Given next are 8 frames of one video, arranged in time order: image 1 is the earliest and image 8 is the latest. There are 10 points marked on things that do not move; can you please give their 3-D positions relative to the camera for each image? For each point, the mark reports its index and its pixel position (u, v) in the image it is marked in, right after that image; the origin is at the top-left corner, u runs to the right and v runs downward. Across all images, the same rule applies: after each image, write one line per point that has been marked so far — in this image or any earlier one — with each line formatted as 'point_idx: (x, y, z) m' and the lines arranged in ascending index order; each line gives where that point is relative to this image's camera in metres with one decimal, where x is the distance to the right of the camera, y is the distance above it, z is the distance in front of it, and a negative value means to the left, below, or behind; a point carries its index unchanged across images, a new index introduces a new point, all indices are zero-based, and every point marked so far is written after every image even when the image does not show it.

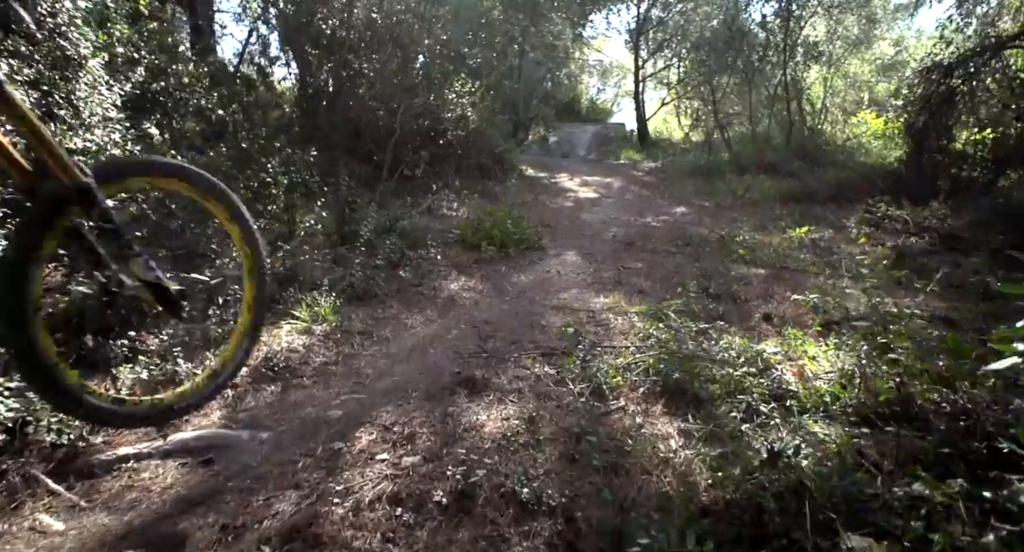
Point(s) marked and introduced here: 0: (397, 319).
0: (-0.7, -0.3, +3.5) m
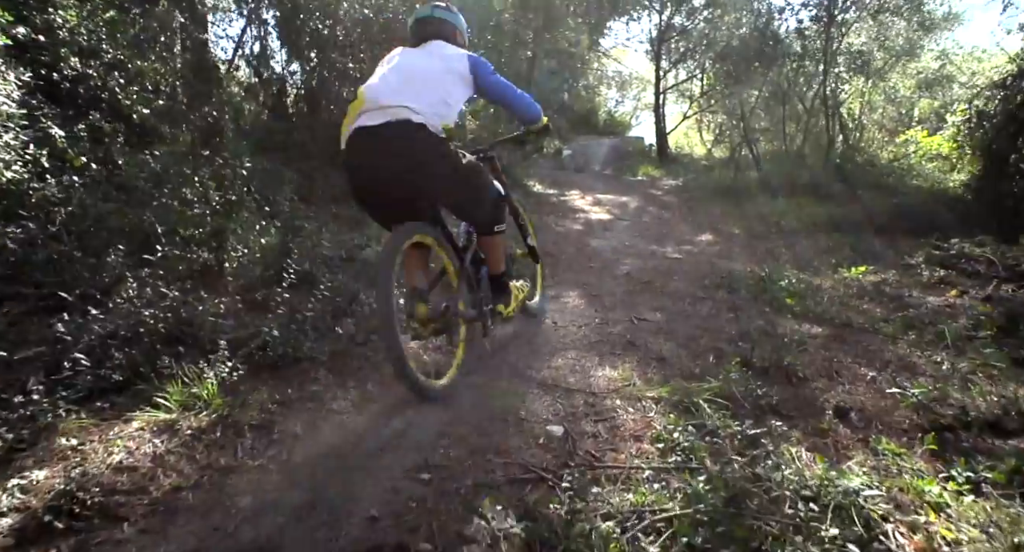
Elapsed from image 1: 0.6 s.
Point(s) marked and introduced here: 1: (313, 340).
0: (-0.8, -0.5, +2.5) m
1: (-1.0, -0.3, +2.9) m
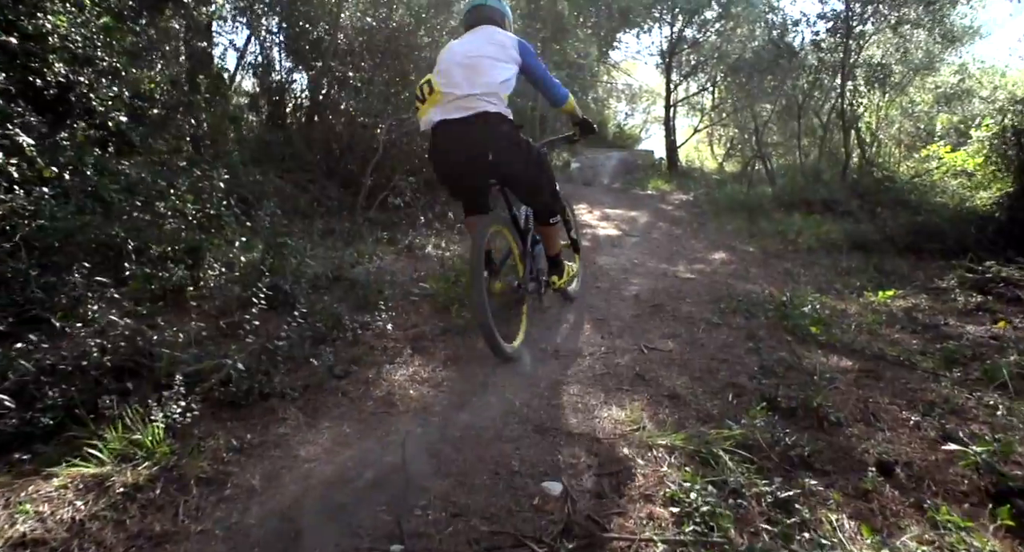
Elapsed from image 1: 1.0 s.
0: (-0.9, -0.7, +2.2) m
1: (-1.0, -0.4, +2.6) m
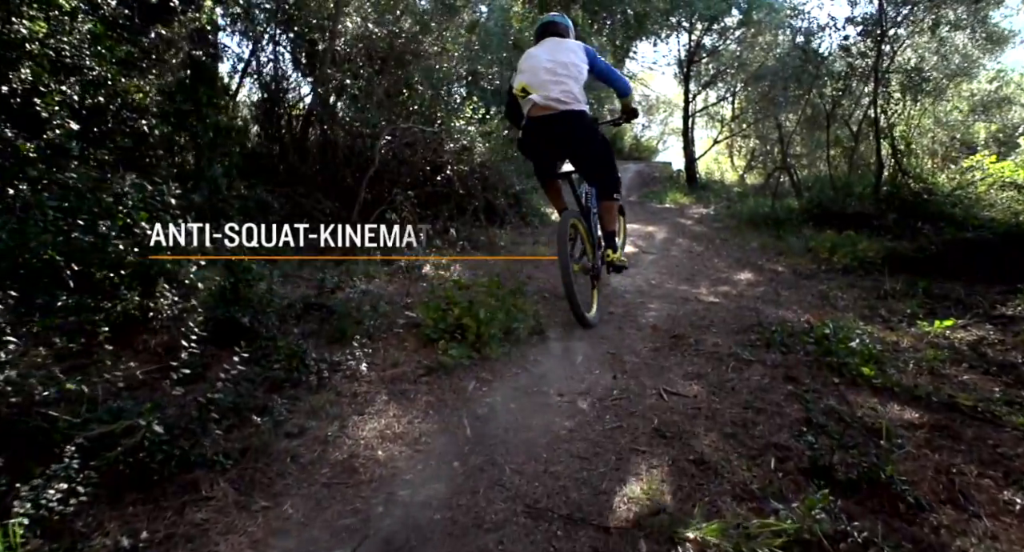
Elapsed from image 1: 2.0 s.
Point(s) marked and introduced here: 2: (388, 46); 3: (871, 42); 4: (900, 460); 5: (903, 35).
0: (-0.9, -0.8, +1.7) m
1: (-1.1, -0.6, +2.1) m
2: (-1.6, +2.9, +7.2) m
3: (+5.7, +3.7, +9.1) m
4: (+1.5, -0.7, +2.2) m
5: (+6.1, +3.8, +9.0) m
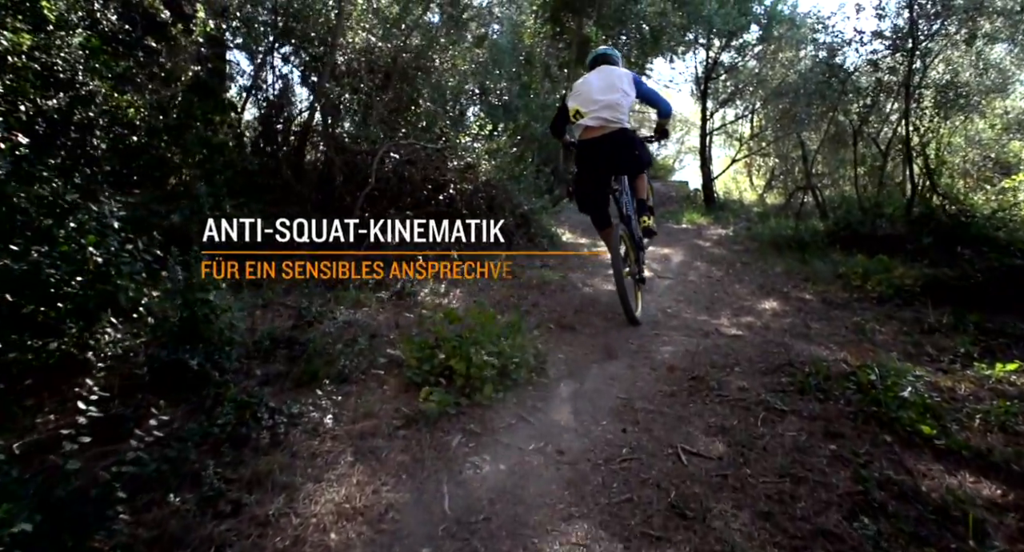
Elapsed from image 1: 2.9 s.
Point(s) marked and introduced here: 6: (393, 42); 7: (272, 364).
0: (-1.0, -0.9, +1.3) m
1: (-1.1, -0.7, +1.7) m
2: (-1.5, +2.6, +6.9) m
3: (+5.8, +3.3, +8.7) m
4: (+1.4, -0.9, +1.7) m
5: (+6.3, +3.4, +8.6) m
6: (-1.4, +2.8, +7.0) m
7: (-1.3, -0.4, +3.0) m
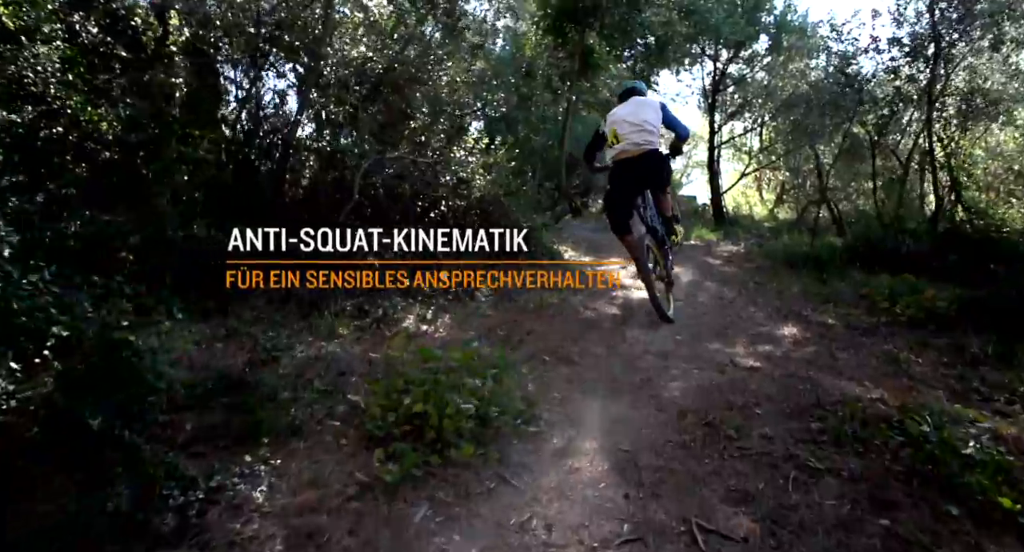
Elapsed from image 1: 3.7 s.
0: (-1.1, -1.0, +0.8) m
1: (-1.2, -0.8, +1.2) m
2: (-1.5, +2.3, +6.5) m
3: (+5.8, +3.0, +8.2) m
4: (+1.3, -1.0, +1.2) m
5: (+6.2, +3.1, +8.1) m
6: (-1.5, +2.6, +6.6) m
7: (-1.3, -0.6, +2.6) m
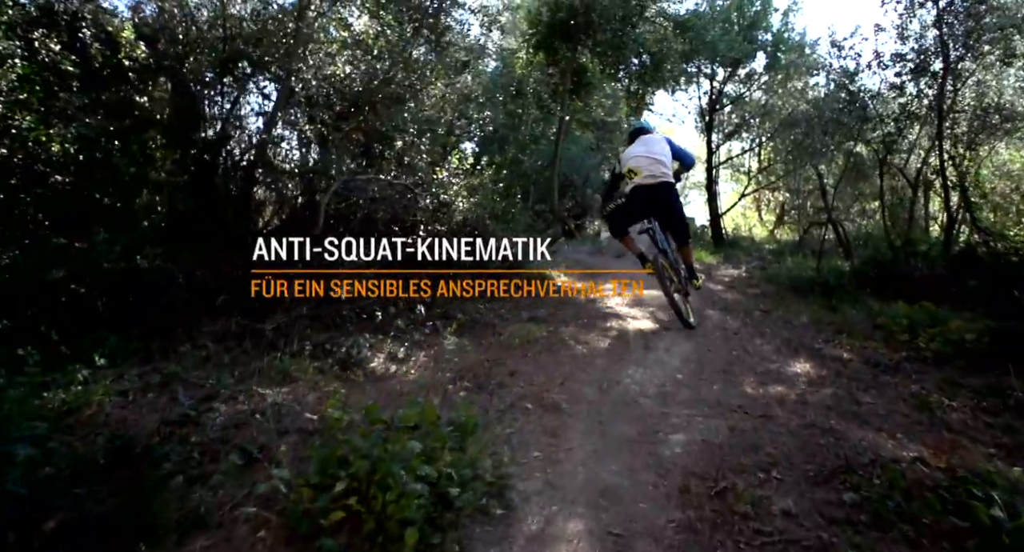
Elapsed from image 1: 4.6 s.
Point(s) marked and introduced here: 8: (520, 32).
0: (-1.2, -1.1, +0.3) m
1: (-1.4, -0.9, +0.7) m
2: (-1.7, +2.0, +6.1) m
3: (+5.6, +2.7, +7.8) m
4: (+1.2, -1.1, +0.7) m
5: (+6.1, +2.7, +7.7) m
6: (-1.6, +2.2, +6.2) m
7: (-1.5, -0.8, +2.0) m
8: (+0.1, +4.5, +10.6) m
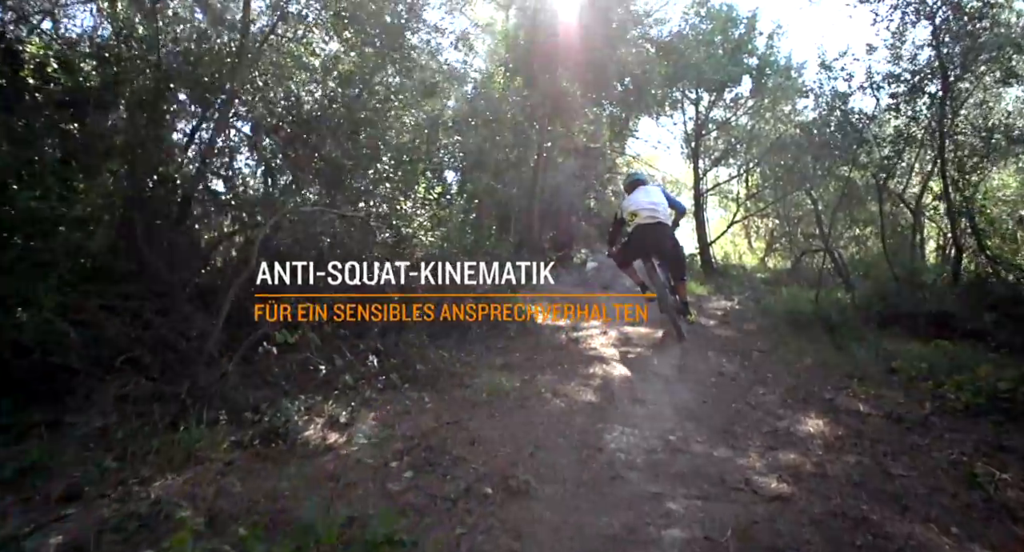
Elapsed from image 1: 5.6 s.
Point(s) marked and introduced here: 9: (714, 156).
0: (-1.4, -1.2, -0.5) m
1: (-1.5, -1.1, -0.1) m
2: (-2.0, +1.6, +5.5) m
3: (+5.3, +2.3, +7.4) m
4: (+1.0, -1.2, 0.0) m
5: (+5.7, +2.3, +7.3) m
6: (-2.0, +1.8, +5.6) m
7: (-1.7, -1.0, +1.3) m
8: (-0.3, +3.9, +10.1) m
9: (+5.0, +2.9, +14.3) m
